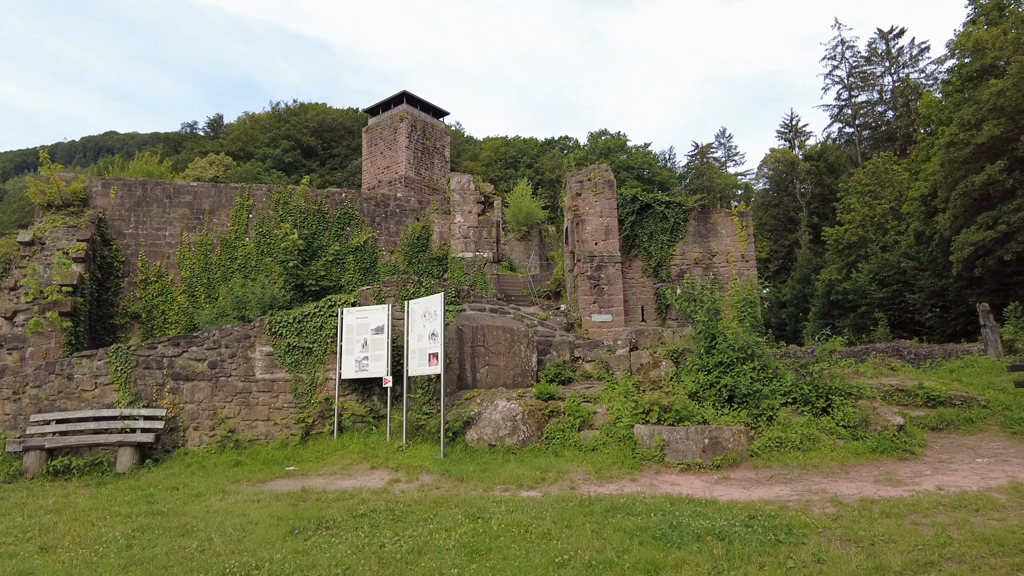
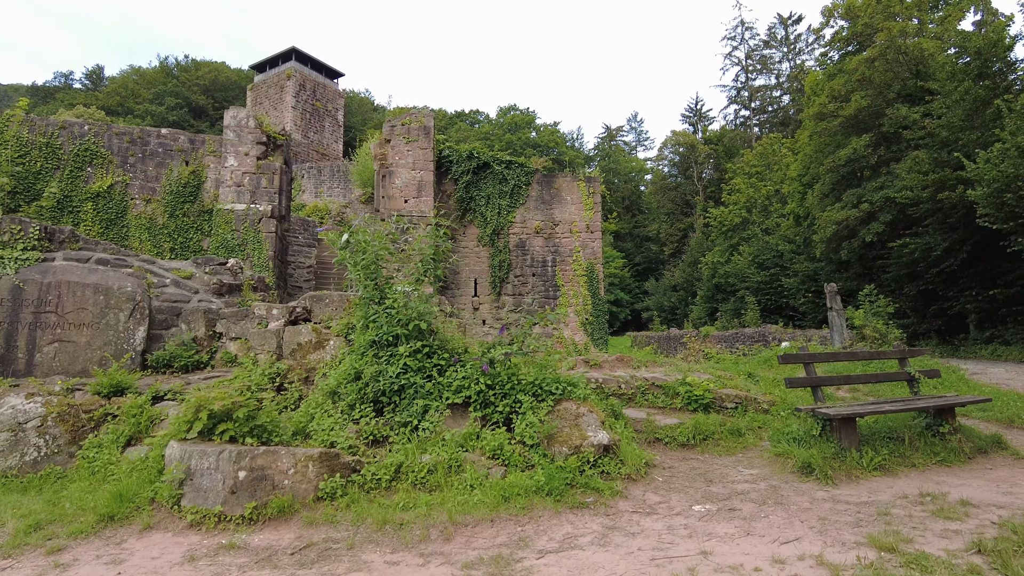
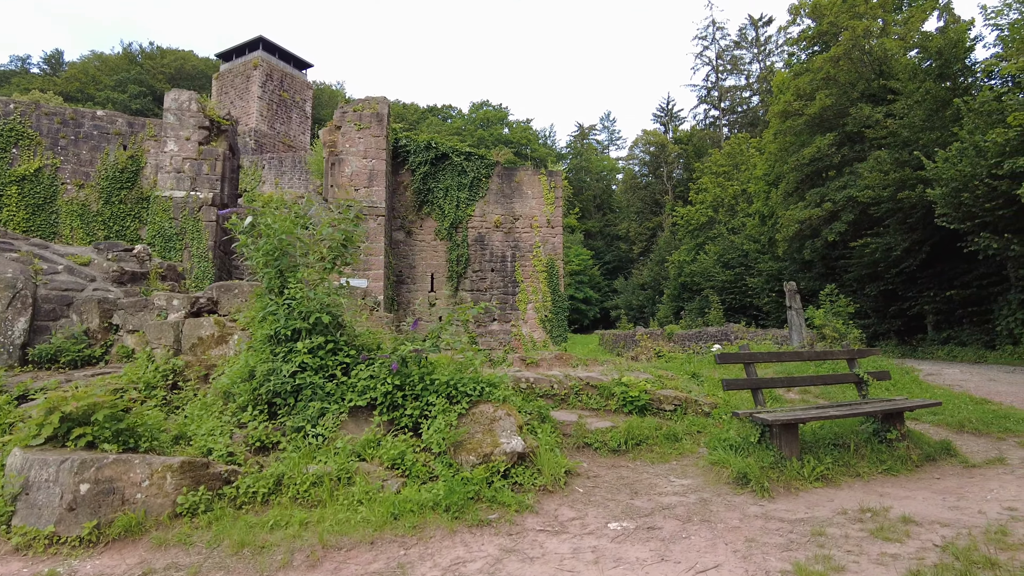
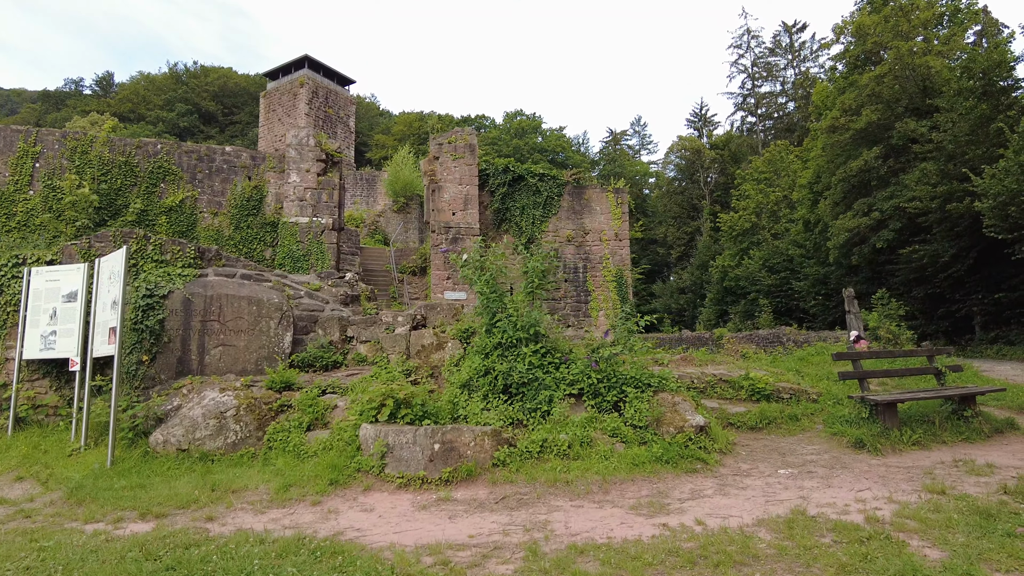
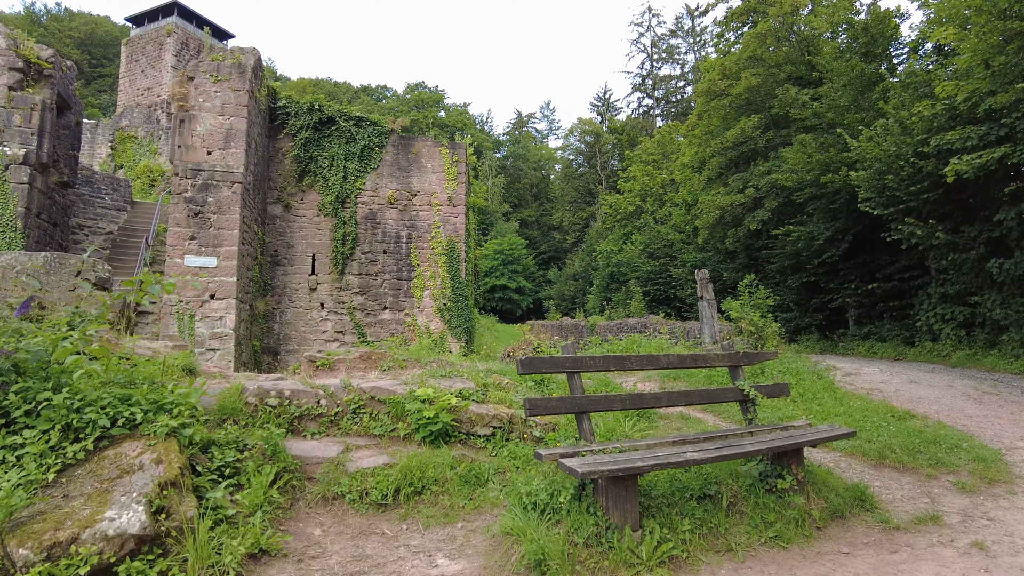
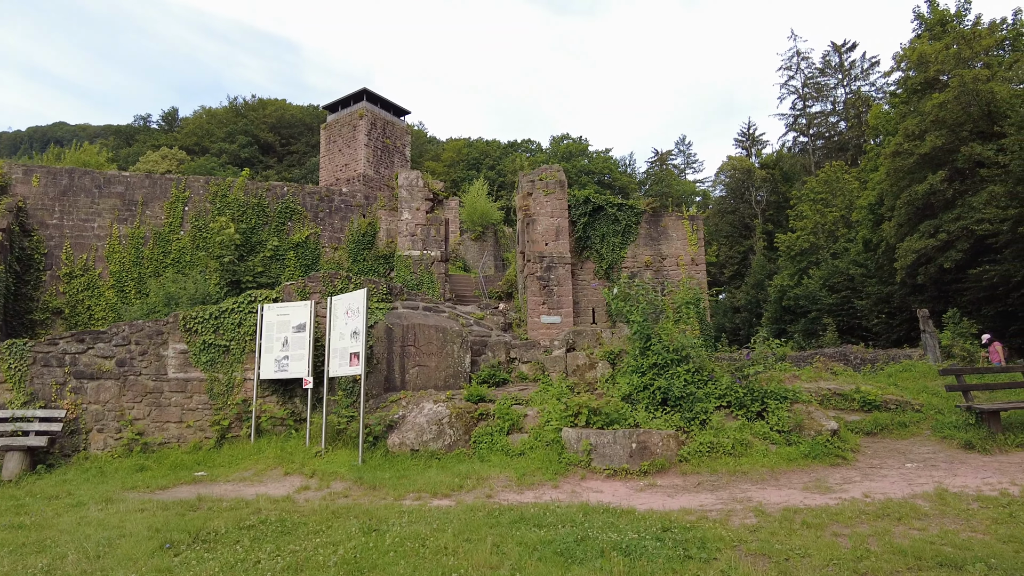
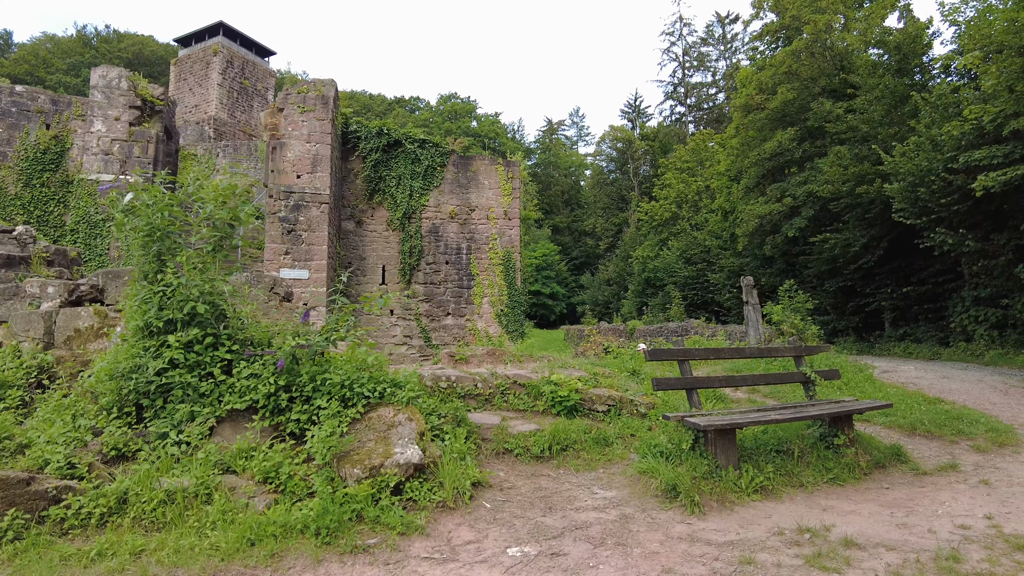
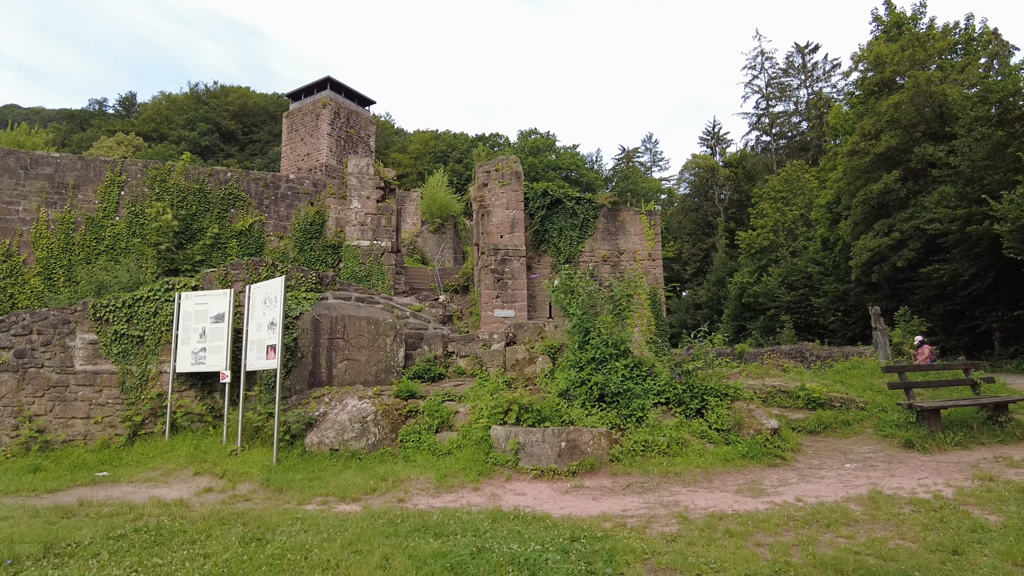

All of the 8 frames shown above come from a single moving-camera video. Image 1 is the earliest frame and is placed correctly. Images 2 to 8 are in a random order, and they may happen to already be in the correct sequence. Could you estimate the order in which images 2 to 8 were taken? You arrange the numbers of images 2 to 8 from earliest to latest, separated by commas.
6, 8, 4, 2, 3, 7, 5
